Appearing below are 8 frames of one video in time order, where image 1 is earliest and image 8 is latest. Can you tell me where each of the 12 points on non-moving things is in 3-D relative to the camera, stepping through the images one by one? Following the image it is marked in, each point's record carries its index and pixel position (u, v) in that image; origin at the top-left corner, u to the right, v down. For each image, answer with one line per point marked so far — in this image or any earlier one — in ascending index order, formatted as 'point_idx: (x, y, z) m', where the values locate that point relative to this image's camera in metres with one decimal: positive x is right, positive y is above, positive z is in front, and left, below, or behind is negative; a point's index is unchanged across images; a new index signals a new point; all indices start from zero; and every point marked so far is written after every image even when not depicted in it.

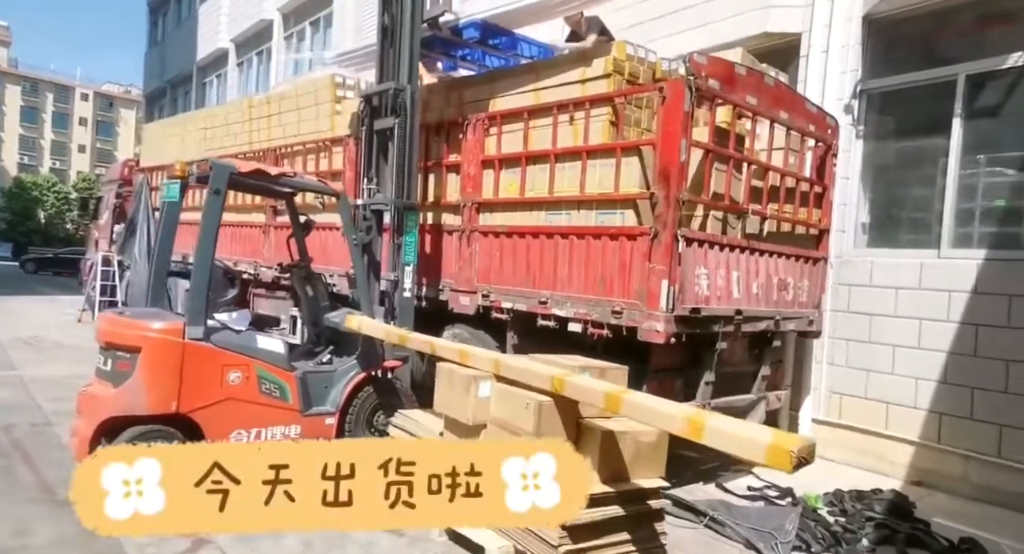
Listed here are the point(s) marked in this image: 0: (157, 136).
0: (-7.6, +3.0, +15.5) m
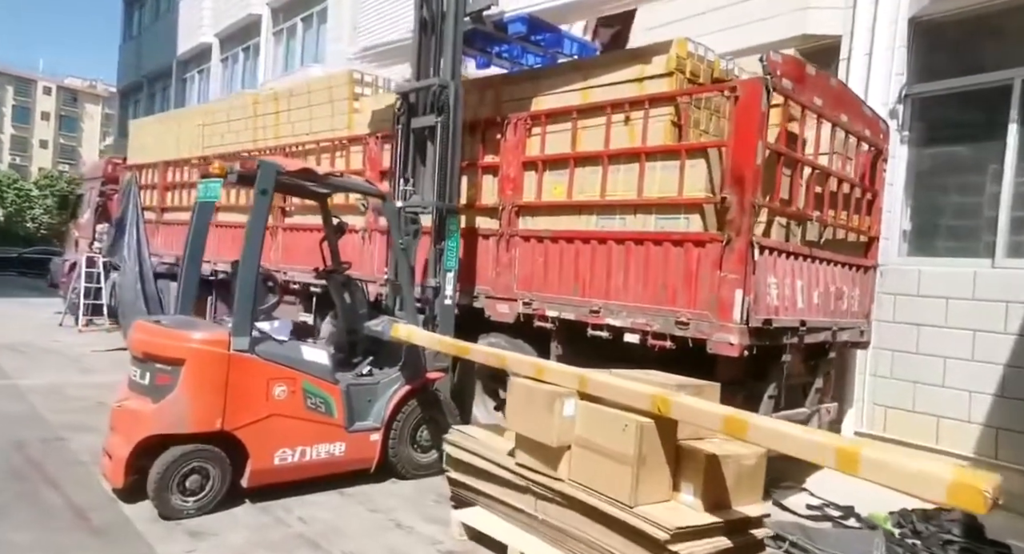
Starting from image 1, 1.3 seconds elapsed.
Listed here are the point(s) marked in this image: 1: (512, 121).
0: (-7.6, +3.0, +14.9) m
1: (0.0, +1.3, +6.2) m
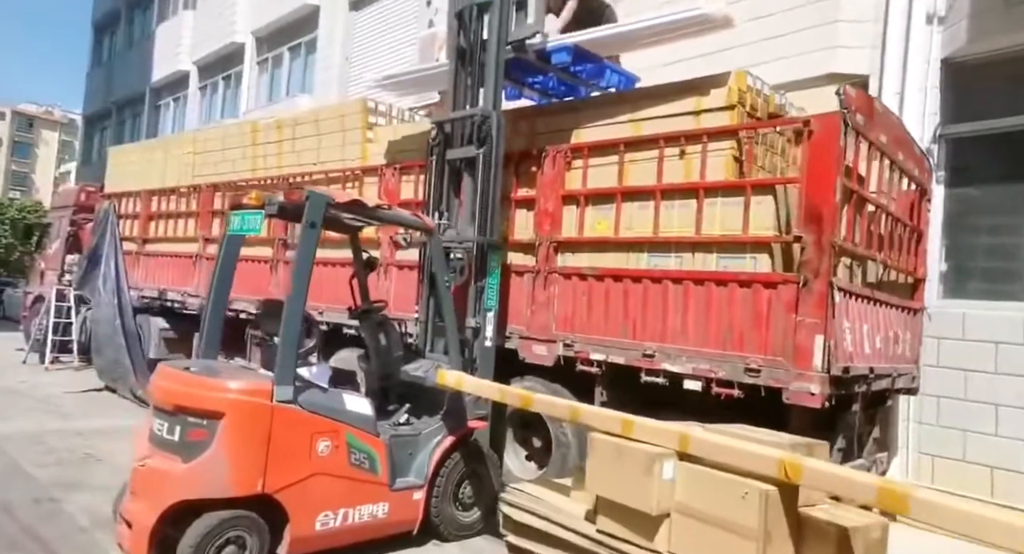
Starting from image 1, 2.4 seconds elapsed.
0: (-7.7, +2.3, +14.3) m
1: (+0.3, +1.0, +5.9) m
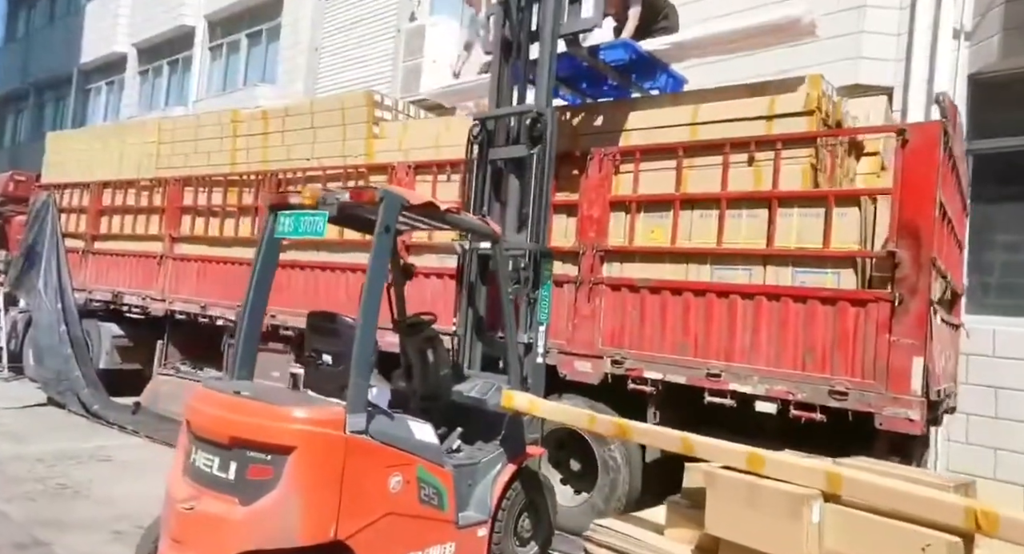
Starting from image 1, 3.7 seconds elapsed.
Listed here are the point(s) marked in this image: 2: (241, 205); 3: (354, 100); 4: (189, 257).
0: (-8.0, +2.3, +13.2) m
1: (+0.6, +0.9, +5.6) m
2: (-3.4, +0.9, +9.3) m
3: (-1.7, +1.9, +8.0) m
4: (-4.4, +0.3, +9.9) m
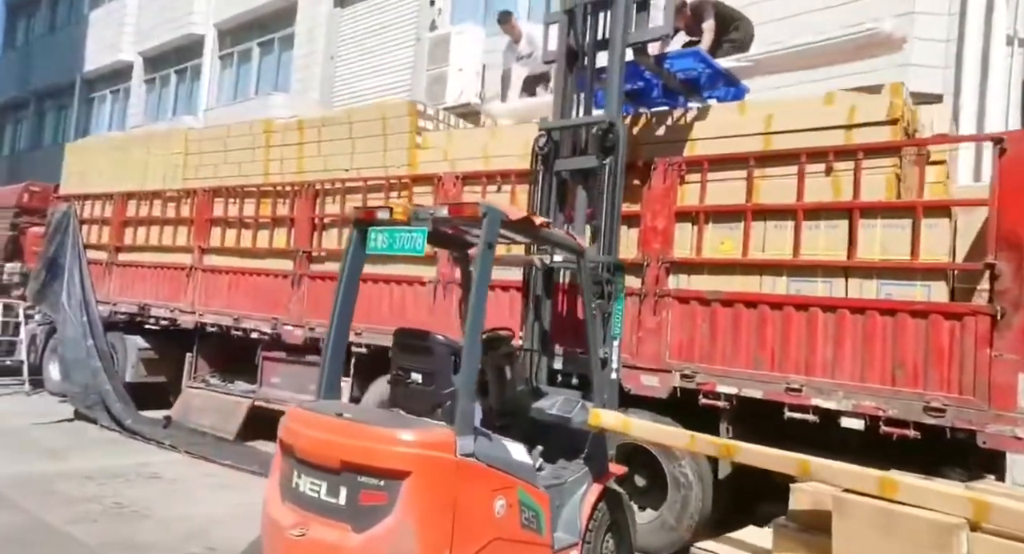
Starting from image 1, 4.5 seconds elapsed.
0: (-7.6, +2.1, +13.1) m
1: (+1.1, +0.8, +5.5) m
2: (-3.0, +0.8, +9.2) m
3: (-1.2, +1.8, +7.9) m
4: (-3.9, +0.1, +9.8) m
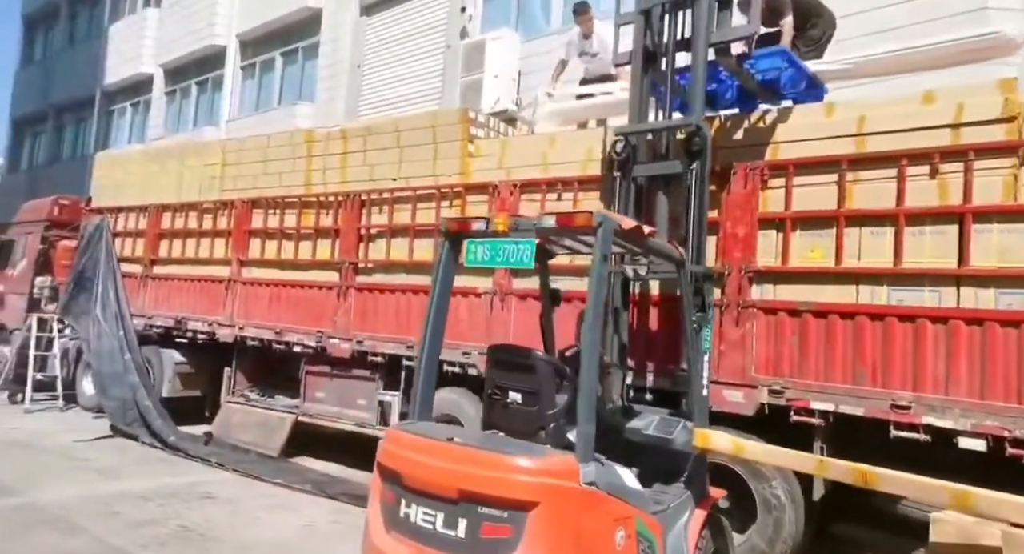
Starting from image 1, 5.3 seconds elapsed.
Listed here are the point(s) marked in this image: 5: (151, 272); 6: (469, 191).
0: (-7.0, +1.9, +13.0) m
1: (+1.6, +0.8, +5.2) m
2: (-2.4, +0.6, +9.0) m
3: (-0.7, +1.7, +7.7) m
4: (-3.3, -0.1, +9.6) m
5: (-5.8, +0.1, +11.7) m
6: (-0.4, +0.9, +7.3) m
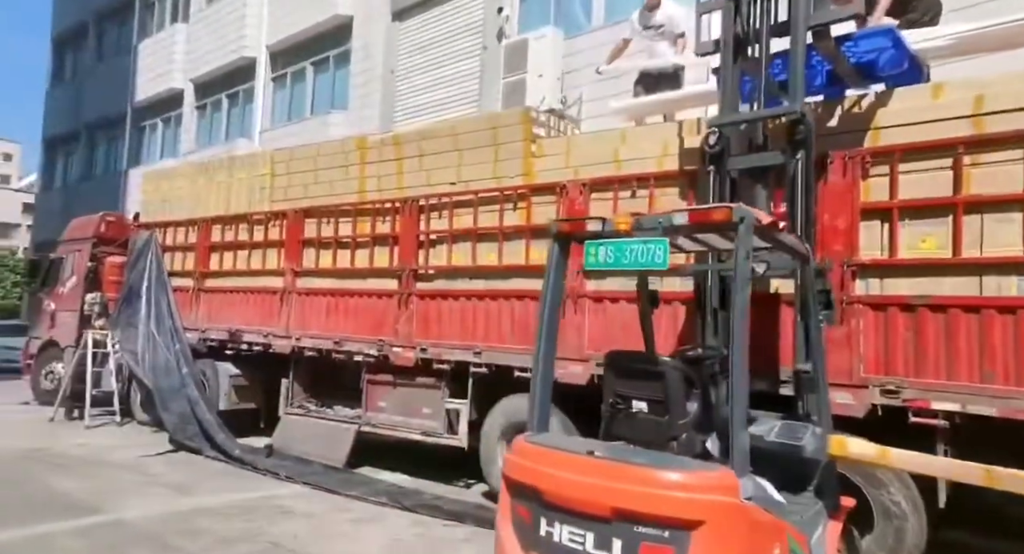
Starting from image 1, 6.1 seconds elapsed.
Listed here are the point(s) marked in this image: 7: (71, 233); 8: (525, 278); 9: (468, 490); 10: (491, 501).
0: (-6.2, +1.6, +13.0) m
1: (+2.2, +0.8, +5.0) m
2: (-1.7, +0.5, +8.9) m
3: (0.0, +1.7, +7.5) m
4: (-2.5, -0.2, +9.5) m
5: (-4.9, -0.1, +11.6) m
6: (+0.2, +0.8, +7.1) m
7: (-8.8, +0.9, +14.5) m
8: (+0.1, 0.0, +7.3) m
9: (-0.5, -2.3, +8.0) m
10: (-0.2, -2.3, +7.6) m
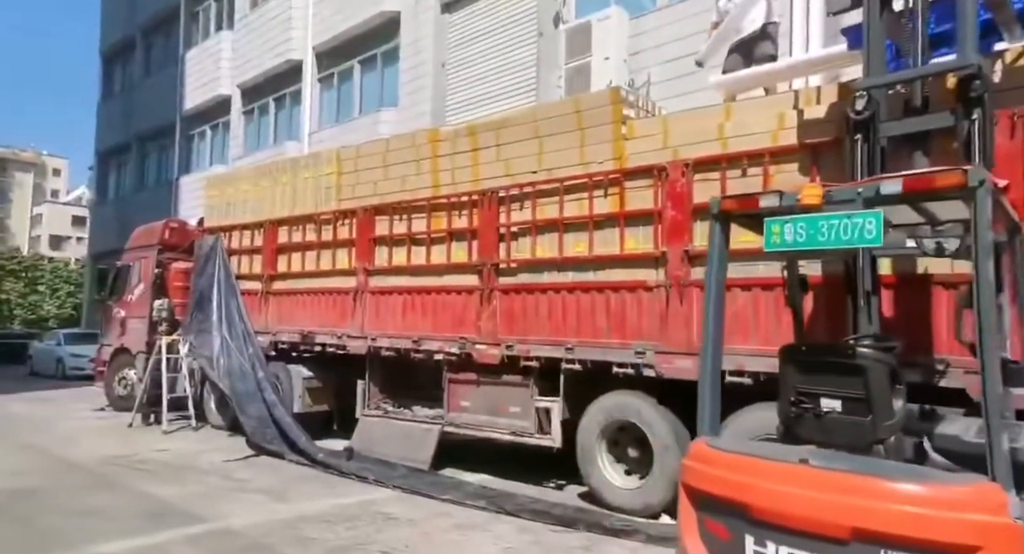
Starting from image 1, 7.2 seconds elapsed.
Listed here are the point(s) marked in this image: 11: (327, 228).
0: (-5.0, +1.6, +12.9) m
1: (+3.0, +0.9, +4.4) m
2: (-0.7, +0.6, +8.5) m
3: (+0.8, +1.8, +7.1) m
4: (-1.5, -0.2, +9.2) m
5: (-3.8, -0.2, +11.5) m
6: (+1.1, +0.9, +6.7) m
7: (-7.5, +0.7, +14.6) m
8: (+1.0, +0.1, +6.9) m
9: (+0.5, -2.2, +7.6) m
10: (+0.8, -2.2, +7.2) m
11: (-2.6, +0.7, +10.3) m
